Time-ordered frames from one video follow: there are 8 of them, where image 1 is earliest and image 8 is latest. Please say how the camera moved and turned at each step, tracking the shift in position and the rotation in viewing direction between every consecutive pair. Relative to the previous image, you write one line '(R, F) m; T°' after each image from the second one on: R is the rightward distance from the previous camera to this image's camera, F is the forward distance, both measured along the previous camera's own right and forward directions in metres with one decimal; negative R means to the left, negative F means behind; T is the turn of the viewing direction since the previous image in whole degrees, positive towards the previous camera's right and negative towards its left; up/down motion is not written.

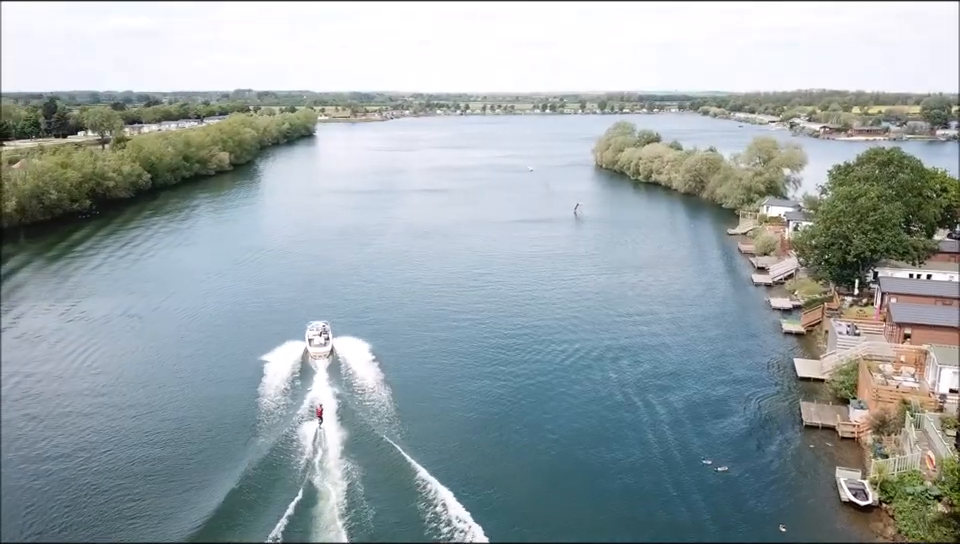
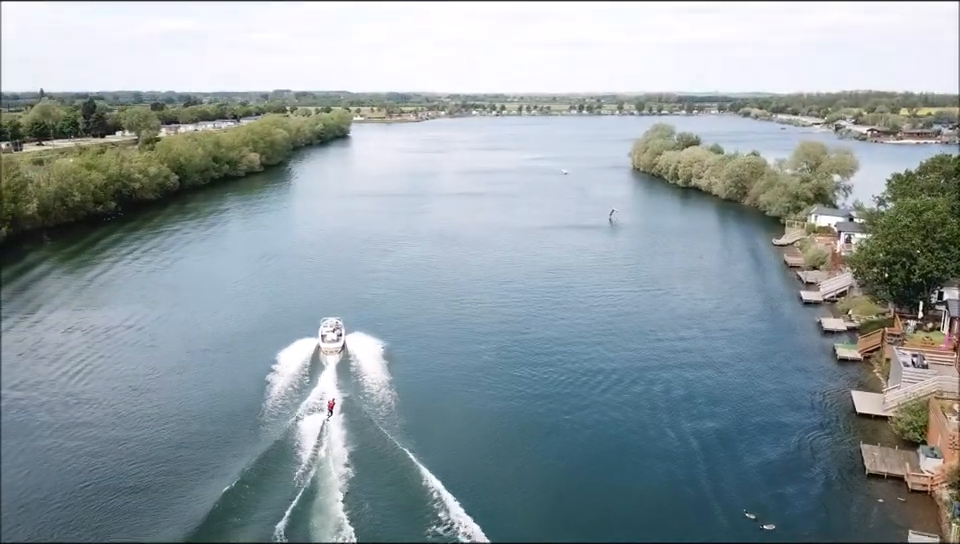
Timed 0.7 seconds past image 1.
(+0.3, +1.9) m; -3°
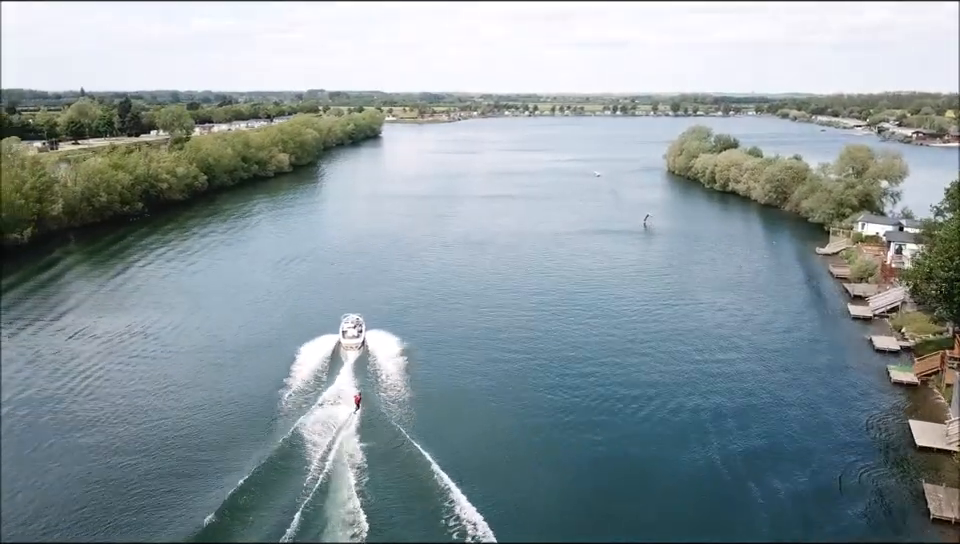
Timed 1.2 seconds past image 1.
(+0.2, +1.4) m; -3°
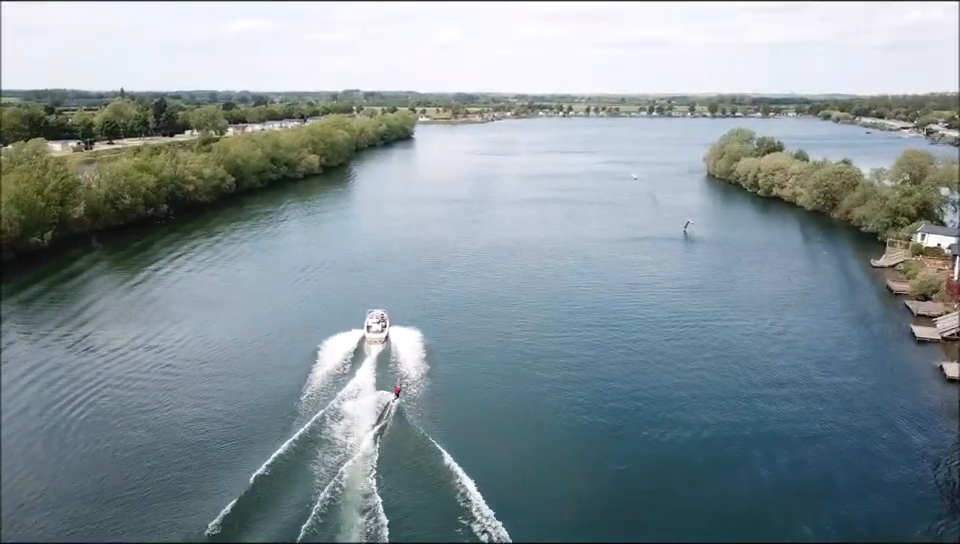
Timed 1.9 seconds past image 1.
(+0.1, +1.9) m; -3°
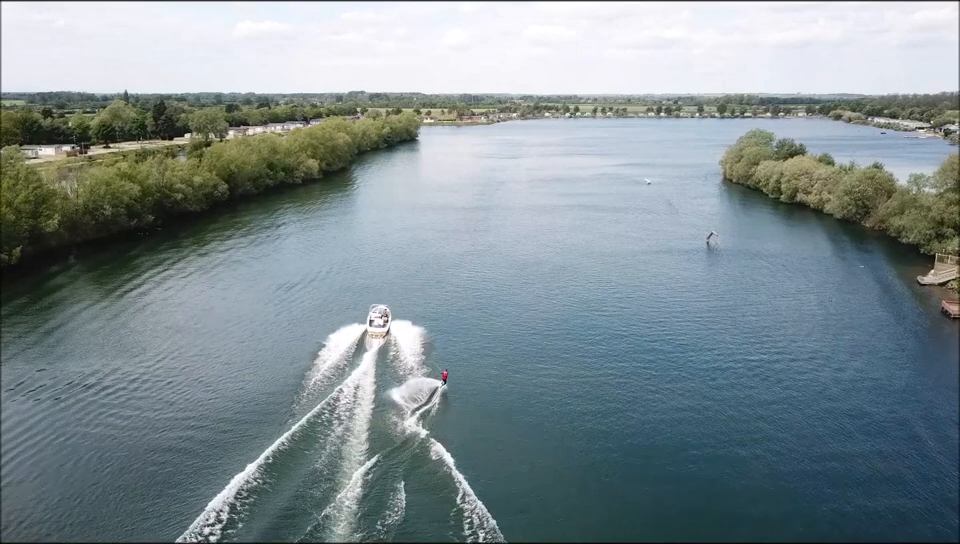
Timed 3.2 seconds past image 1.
(-0.1, +3.3) m; 0°
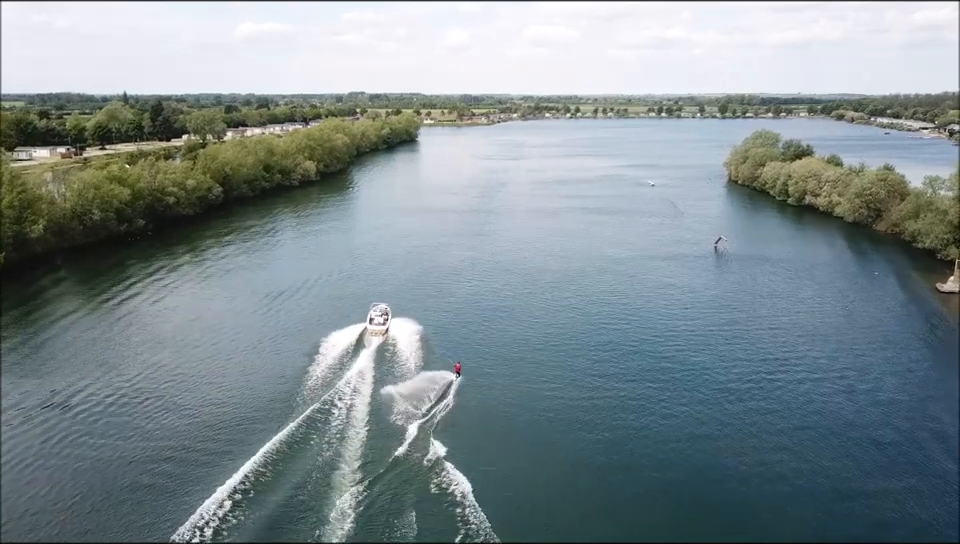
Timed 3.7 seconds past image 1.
(0.0, +1.4) m; 0°
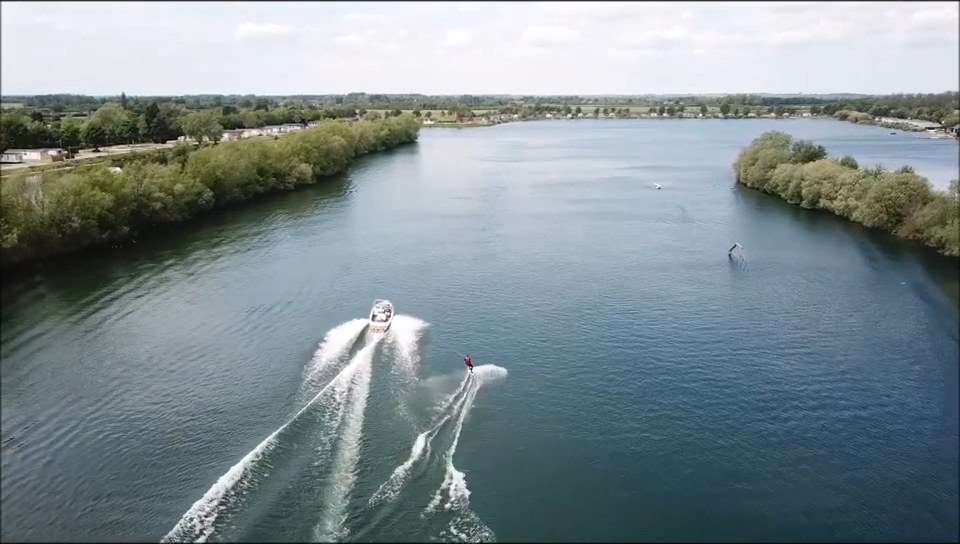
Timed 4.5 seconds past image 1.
(-0.1, +2.2) m; 0°
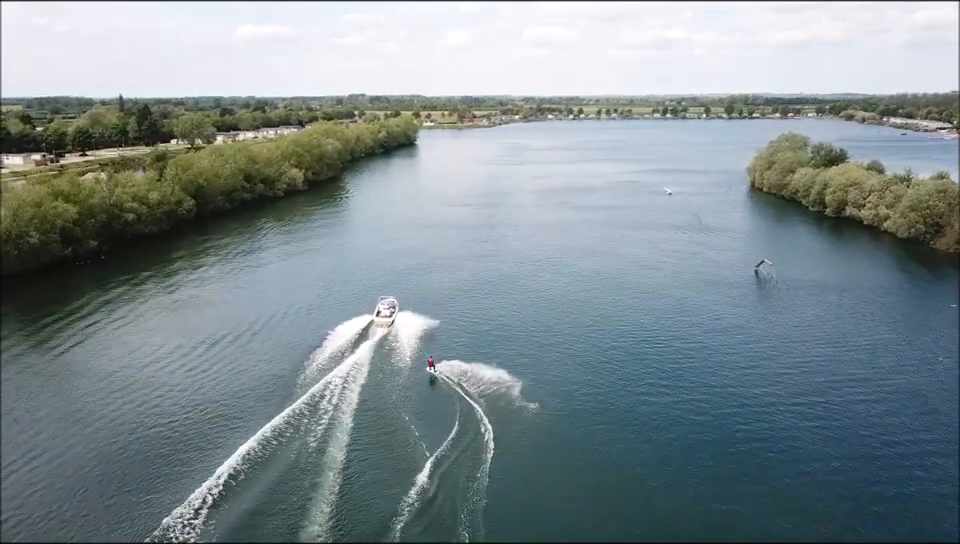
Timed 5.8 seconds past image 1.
(0.0, +3.7) m; 0°
